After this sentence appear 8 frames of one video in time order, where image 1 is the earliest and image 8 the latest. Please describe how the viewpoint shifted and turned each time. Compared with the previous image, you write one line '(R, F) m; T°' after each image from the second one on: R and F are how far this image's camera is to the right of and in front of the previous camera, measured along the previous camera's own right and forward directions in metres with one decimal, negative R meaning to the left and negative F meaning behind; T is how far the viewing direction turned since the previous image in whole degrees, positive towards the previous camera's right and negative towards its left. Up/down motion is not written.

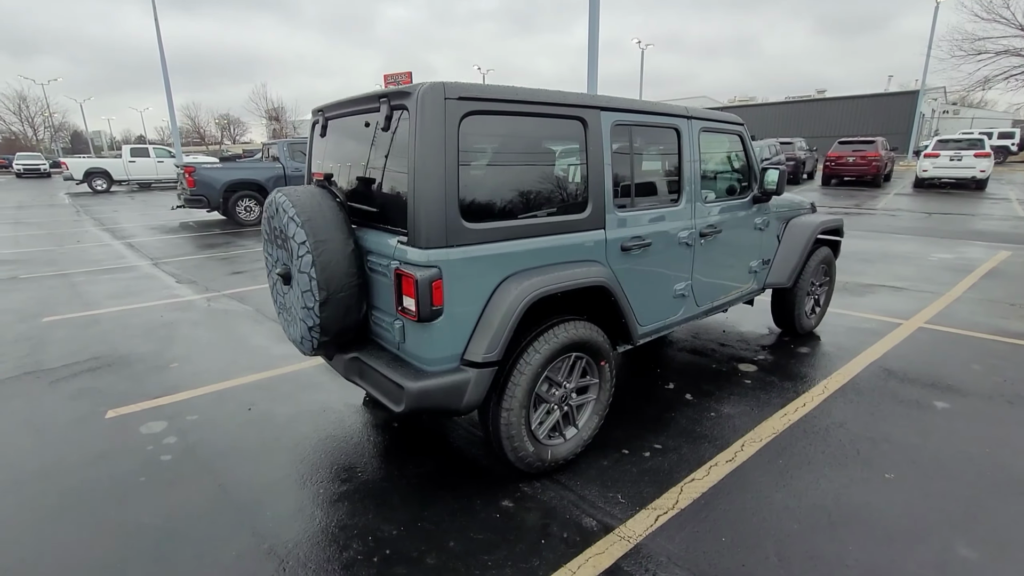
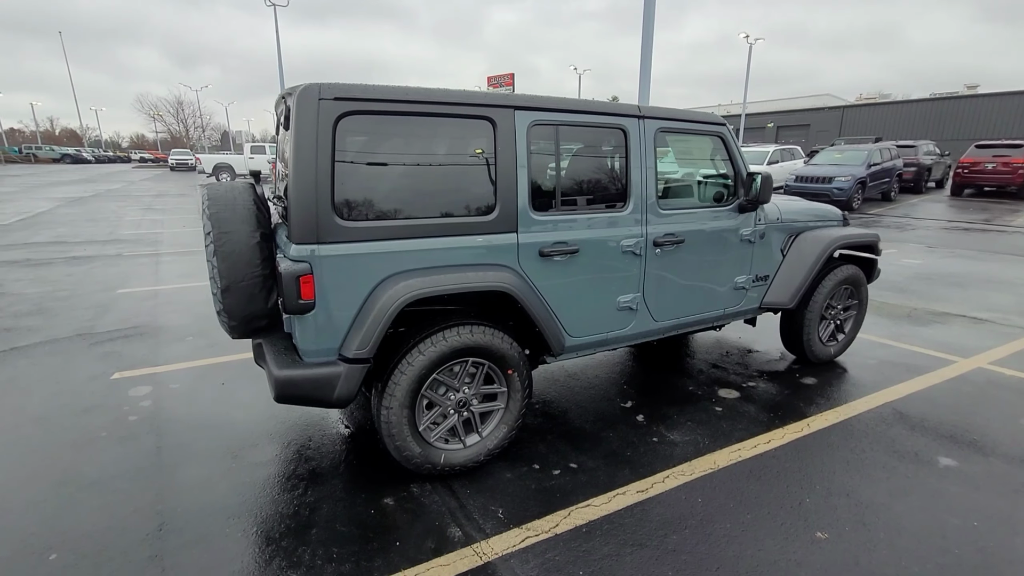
(+1.1, +0.1) m; -11°
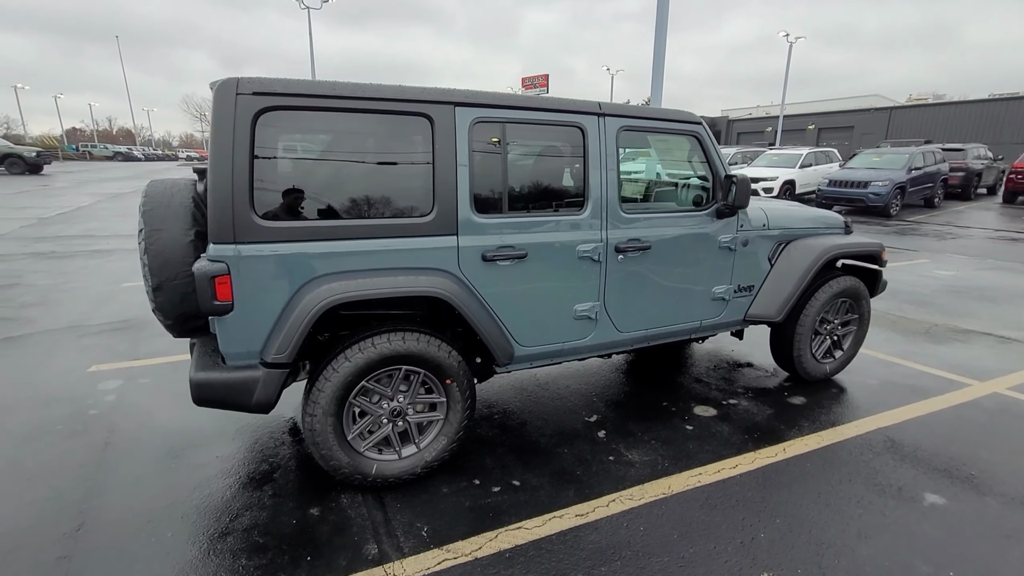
(+0.5, +0.2) m; -4°
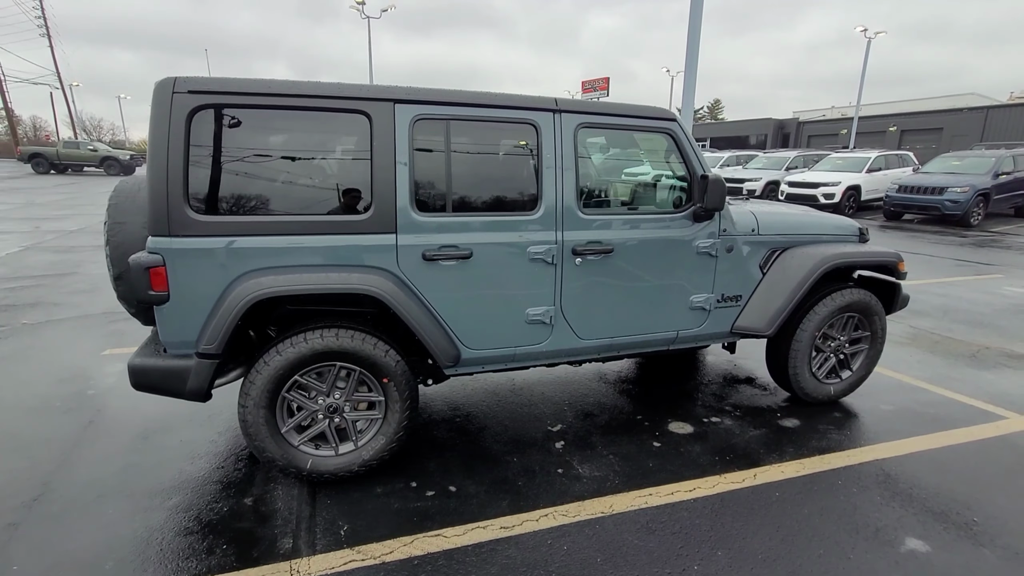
(+0.6, +0.1) m; -7°
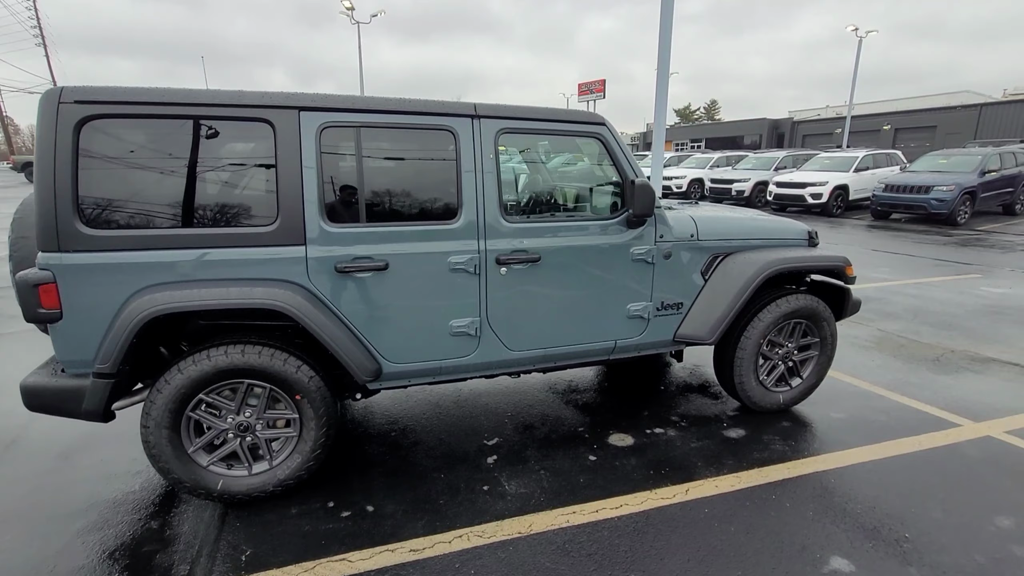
(+0.4, +0.1) m; 0°
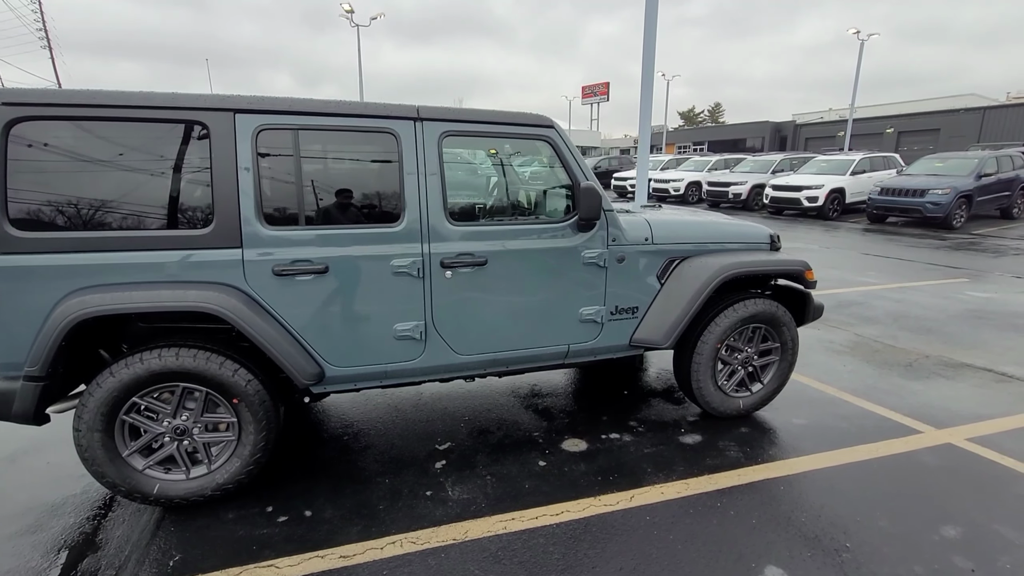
(+0.3, 0.0) m; 0°
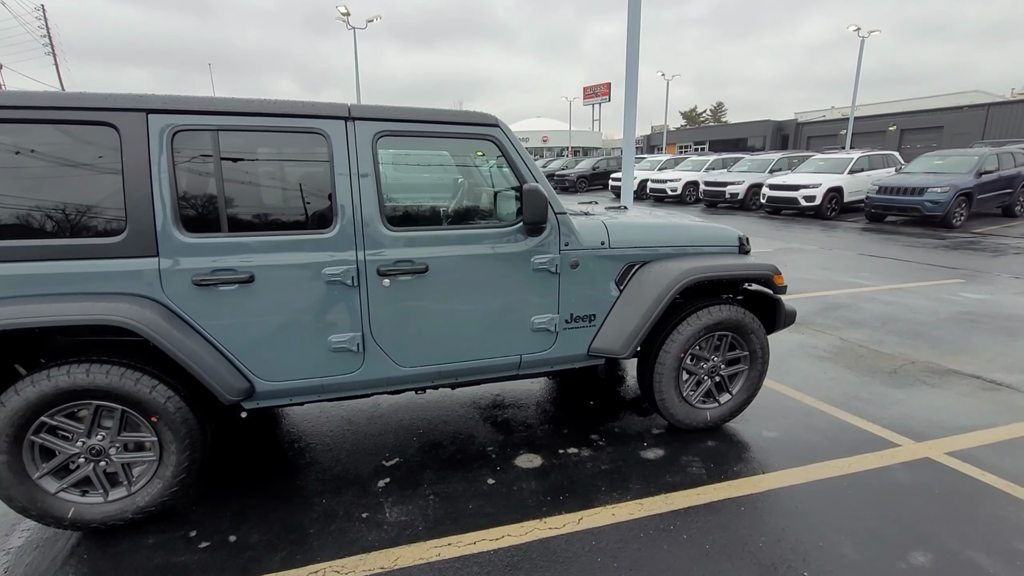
(+0.3, +0.2) m; 0°
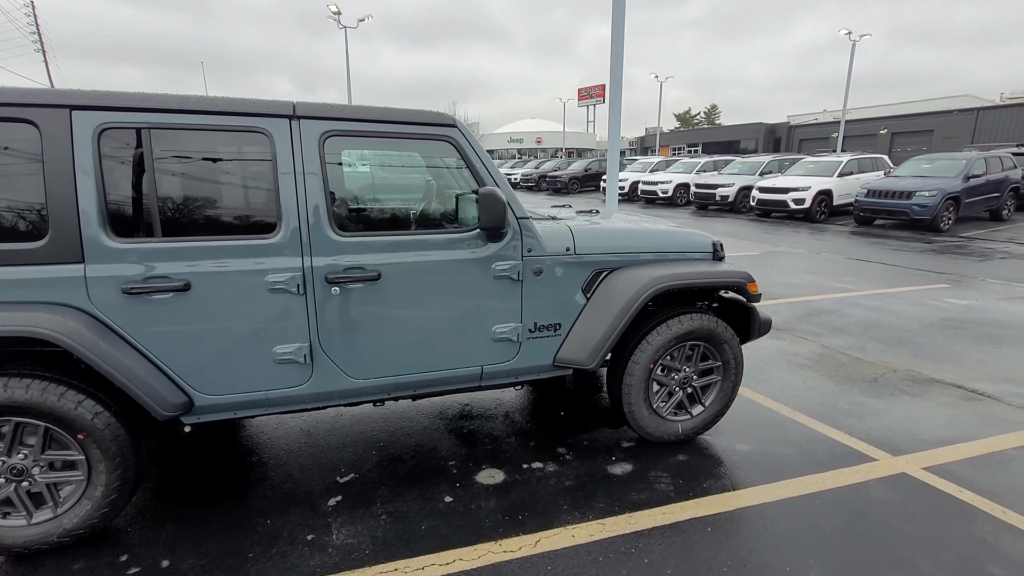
(+0.2, +0.1) m; +1°
